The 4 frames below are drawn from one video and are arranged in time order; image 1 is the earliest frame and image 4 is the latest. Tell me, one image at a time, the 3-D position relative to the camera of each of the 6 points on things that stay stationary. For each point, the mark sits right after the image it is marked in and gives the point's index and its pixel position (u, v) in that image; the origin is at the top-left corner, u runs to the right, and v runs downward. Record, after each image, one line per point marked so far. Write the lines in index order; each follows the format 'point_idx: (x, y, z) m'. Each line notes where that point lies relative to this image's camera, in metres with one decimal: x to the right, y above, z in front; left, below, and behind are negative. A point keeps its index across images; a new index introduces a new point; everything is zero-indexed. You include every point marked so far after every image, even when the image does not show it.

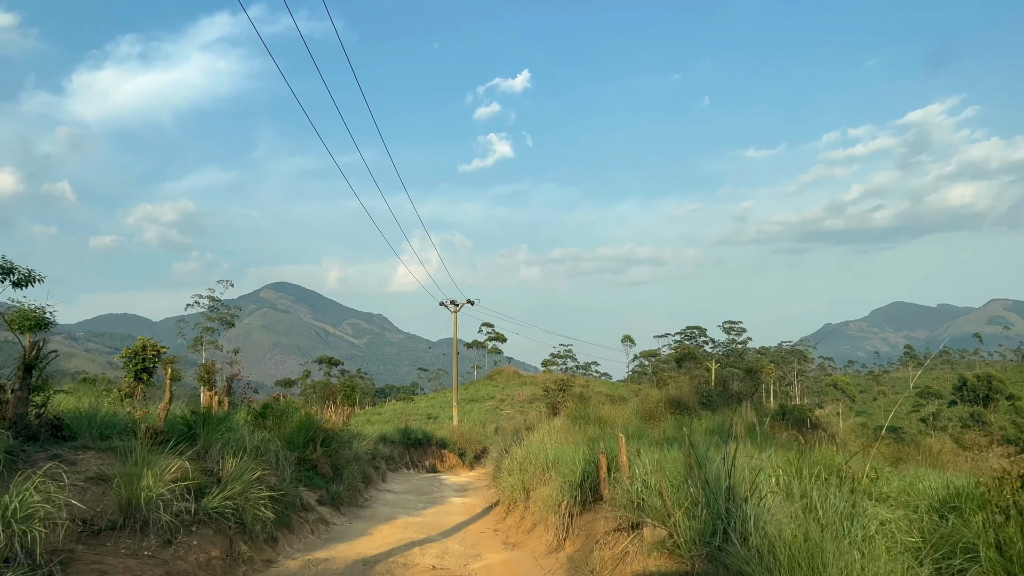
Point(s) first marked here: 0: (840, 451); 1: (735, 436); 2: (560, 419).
0: (+5.1, -2.6, +9.3) m
1: (+4.7, -3.1, +12.6) m
2: (+1.2, -3.2, +14.2) m
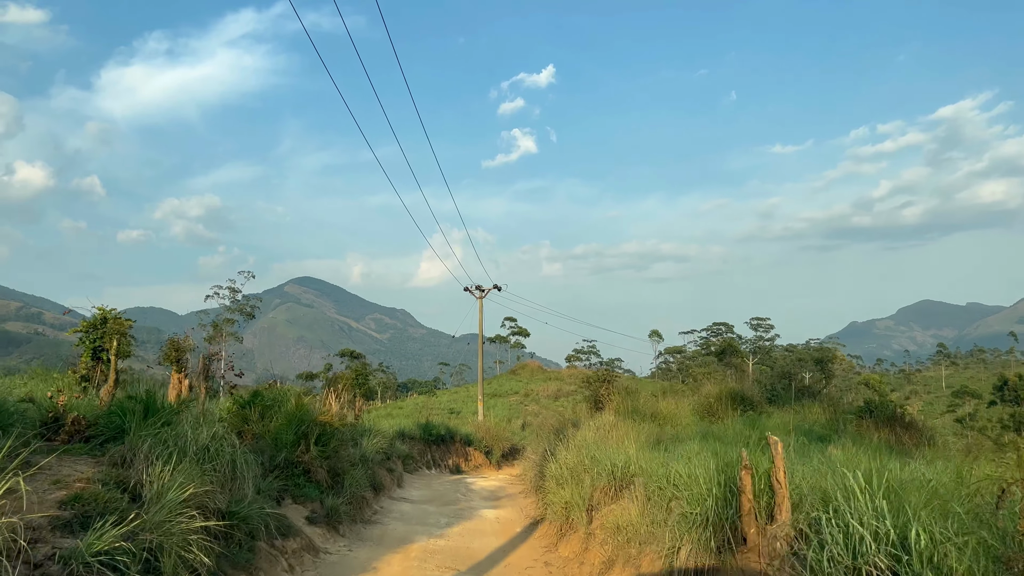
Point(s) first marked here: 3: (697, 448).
0: (+5.7, -2.1, +7.0) m
1: (+5.4, -2.6, +10.3) m
2: (+1.9, -2.6, +12.1) m
3: (+2.4, -2.1, +7.6) m
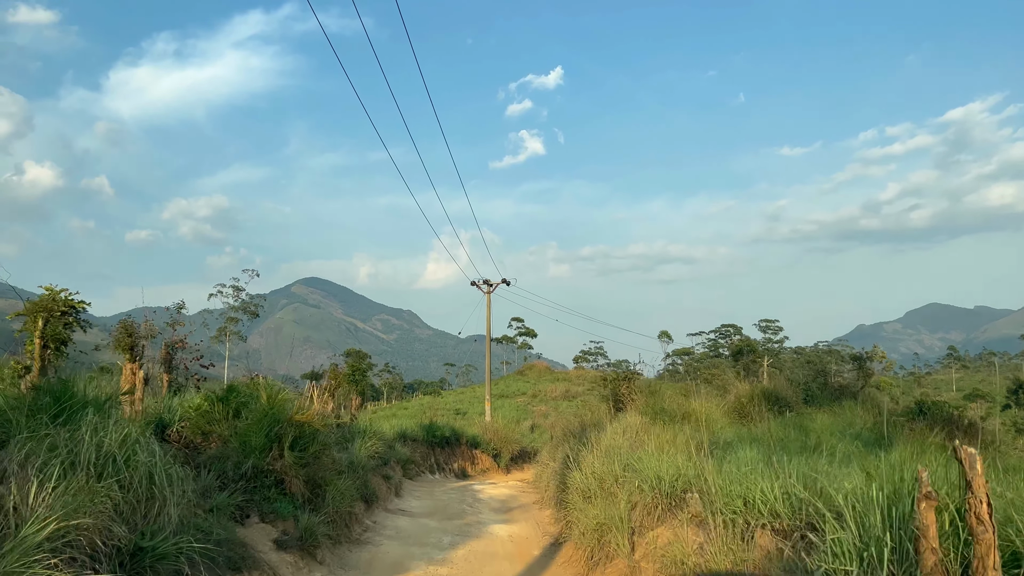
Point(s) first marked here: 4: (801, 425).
0: (+5.9, -1.8, +5.7) m
1: (+5.6, -2.3, +9.0) m
2: (+2.2, -2.4, +10.8) m
3: (+2.5, -1.8, +6.3) m
4: (+4.9, -2.3, +10.1) m
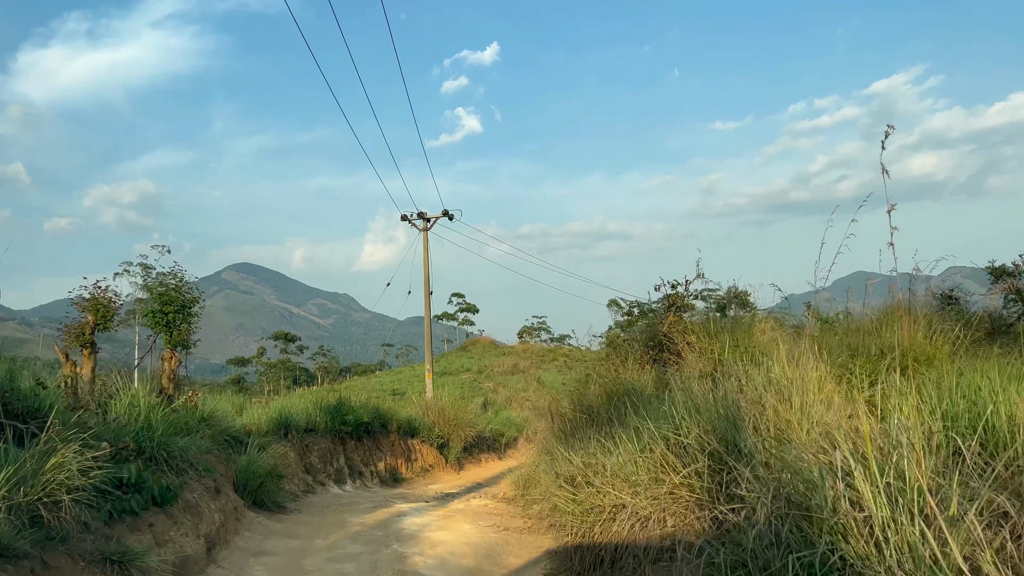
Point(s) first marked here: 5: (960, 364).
0: (+6.0, -0.3, +0.6) m
1: (+5.5, -0.7, +3.9) m
2: (+1.9, -0.7, +5.3) m
3: (+2.7, -0.3, +0.9) m
4: (+4.7, -0.6, +4.9) m
5: (+4.7, -0.7, +6.5) m
